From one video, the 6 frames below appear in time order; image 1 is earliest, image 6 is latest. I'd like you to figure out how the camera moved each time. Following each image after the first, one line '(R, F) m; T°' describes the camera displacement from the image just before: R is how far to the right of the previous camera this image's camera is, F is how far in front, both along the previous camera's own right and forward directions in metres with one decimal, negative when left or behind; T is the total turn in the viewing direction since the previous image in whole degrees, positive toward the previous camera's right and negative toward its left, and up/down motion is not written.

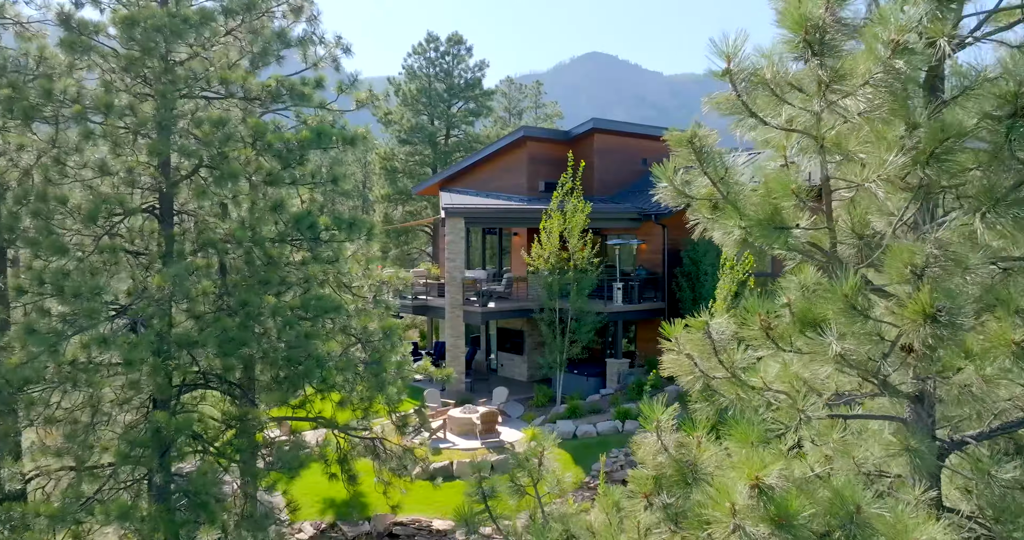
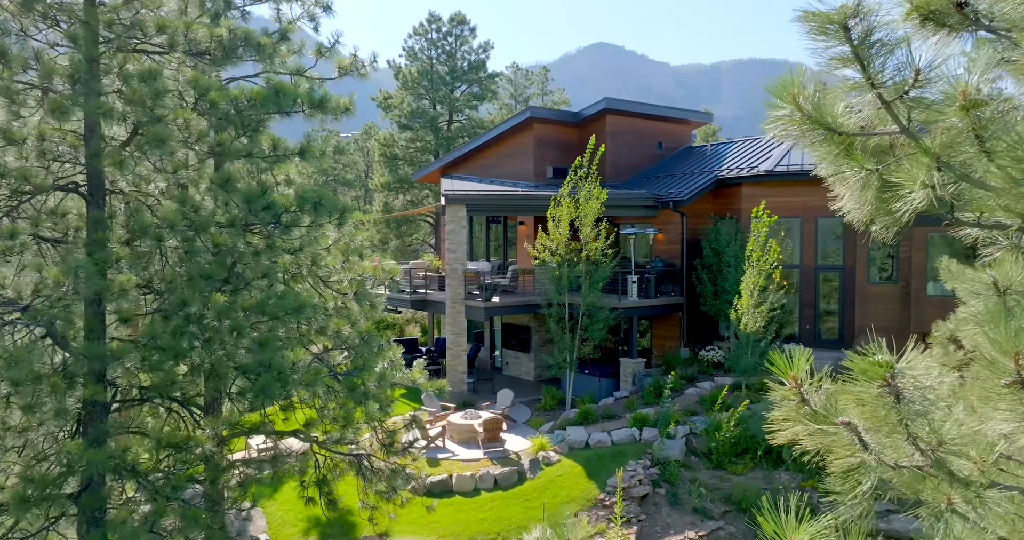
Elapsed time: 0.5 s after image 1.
(0.0, +1.5) m; 0°
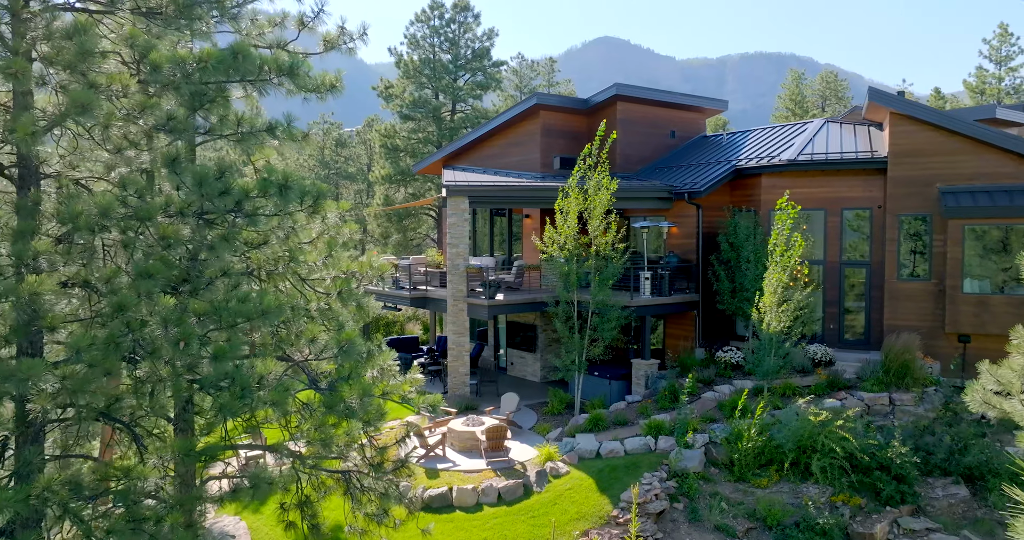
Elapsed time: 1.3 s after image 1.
(0.0, +1.0) m; 0°
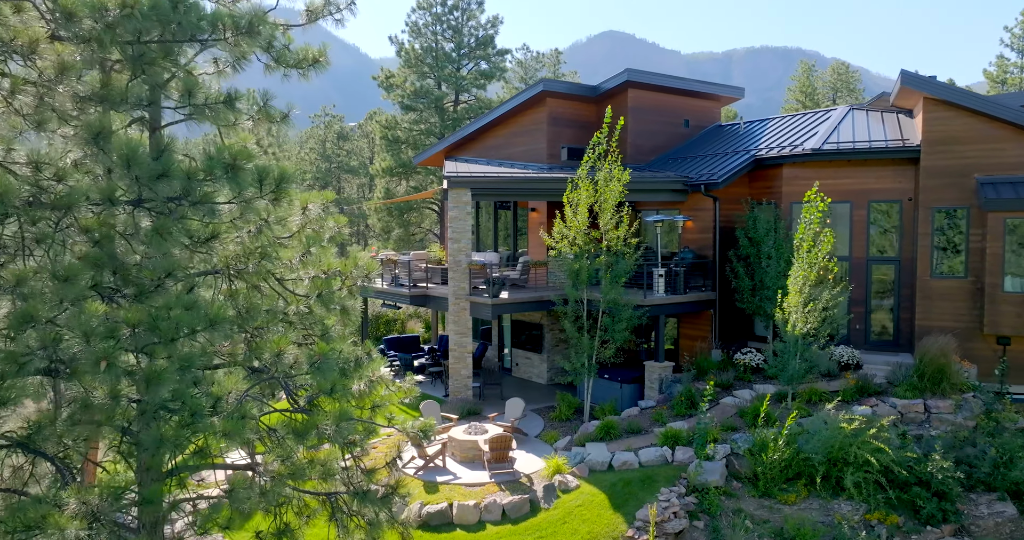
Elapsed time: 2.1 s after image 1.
(0.0, +1.0) m; 0°
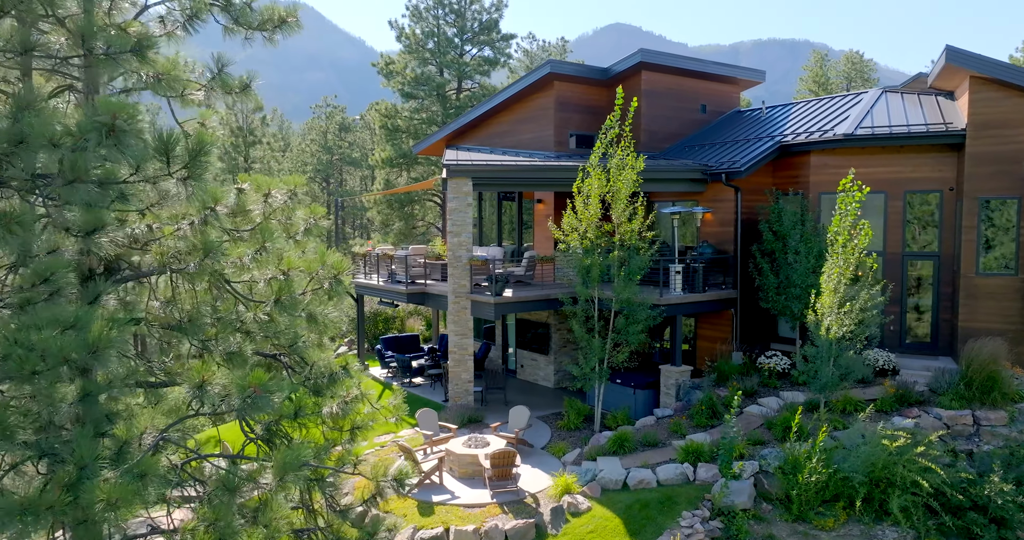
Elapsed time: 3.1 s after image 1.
(0.0, +1.2) m; 0°
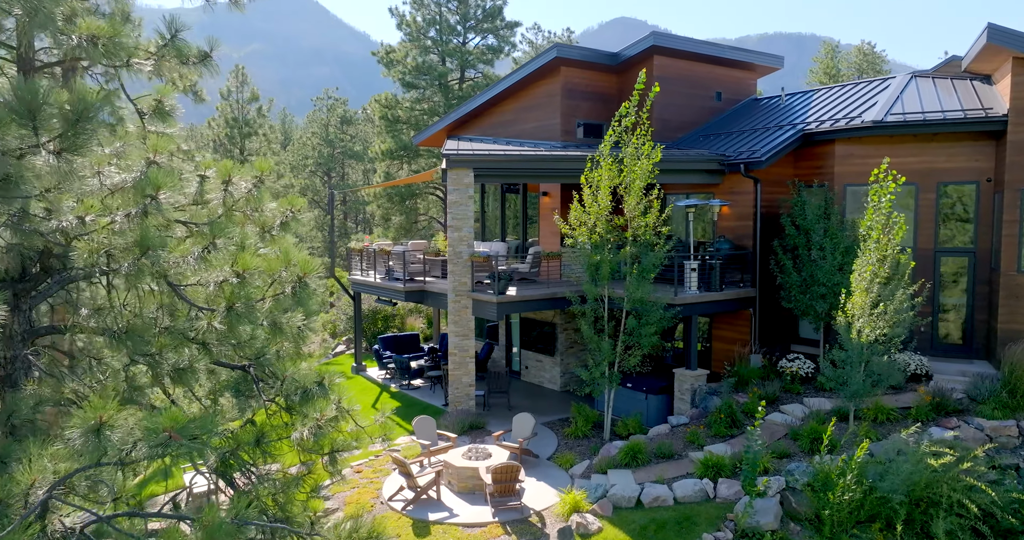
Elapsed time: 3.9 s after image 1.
(0.0, +0.9) m; 0°
